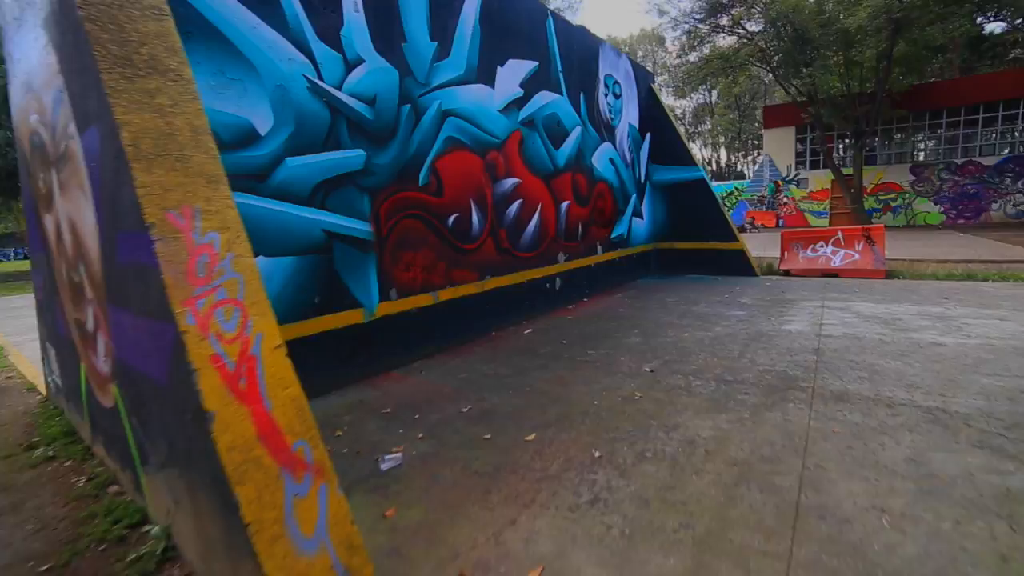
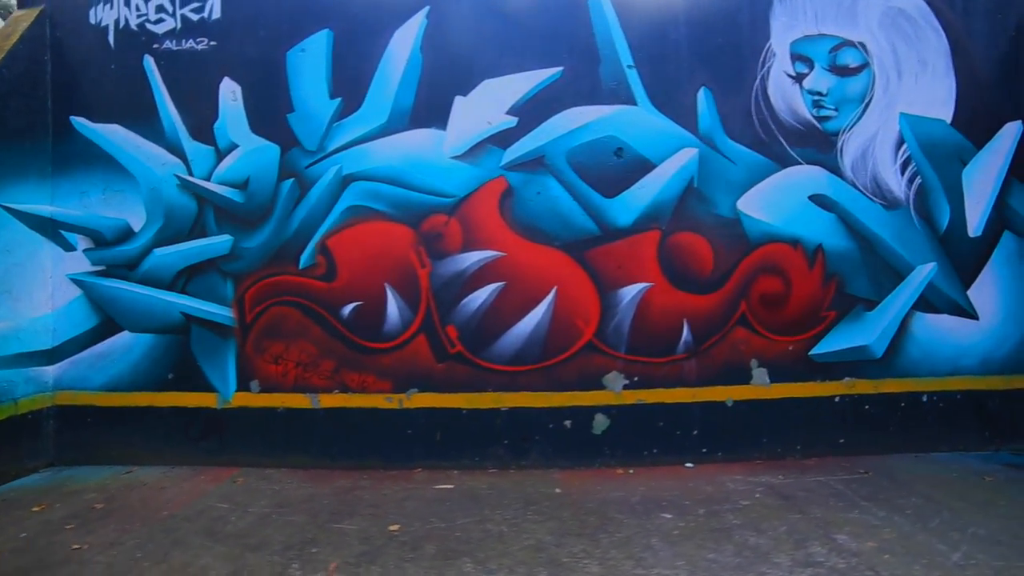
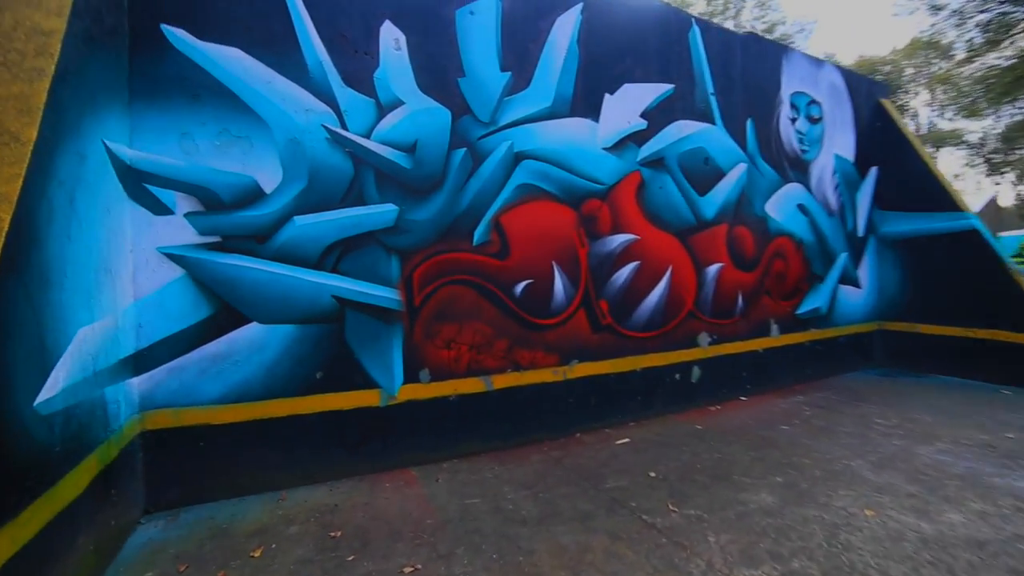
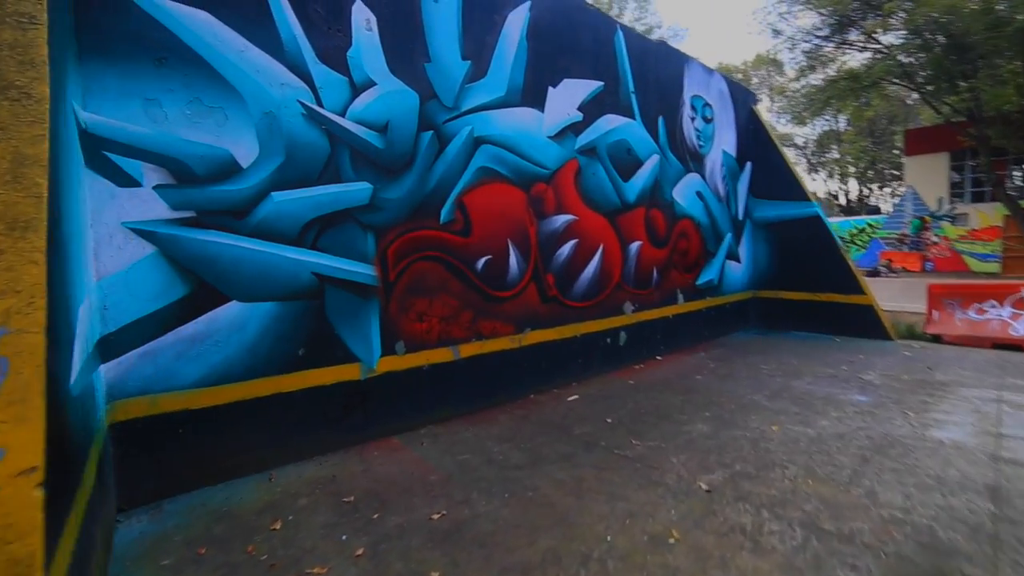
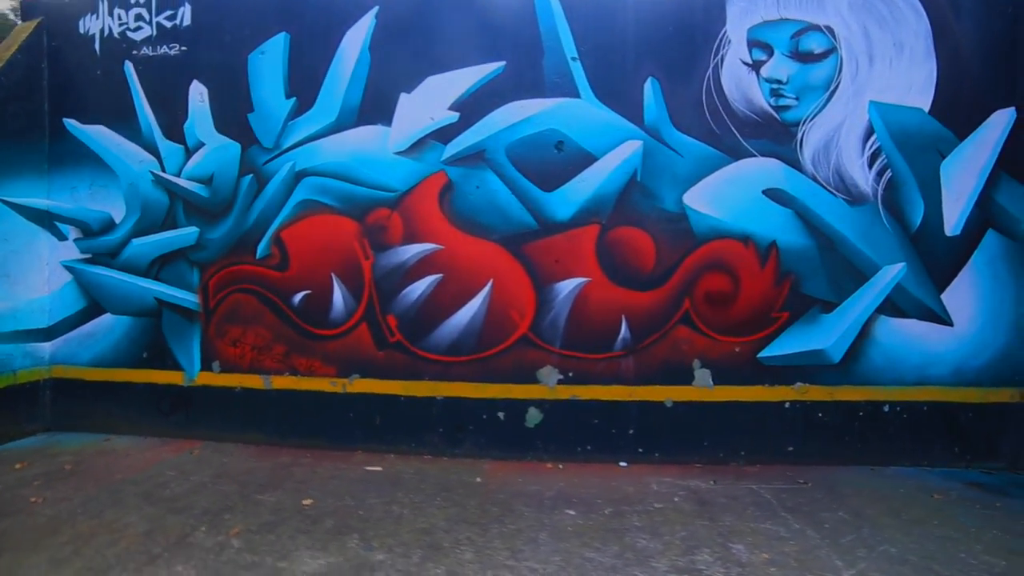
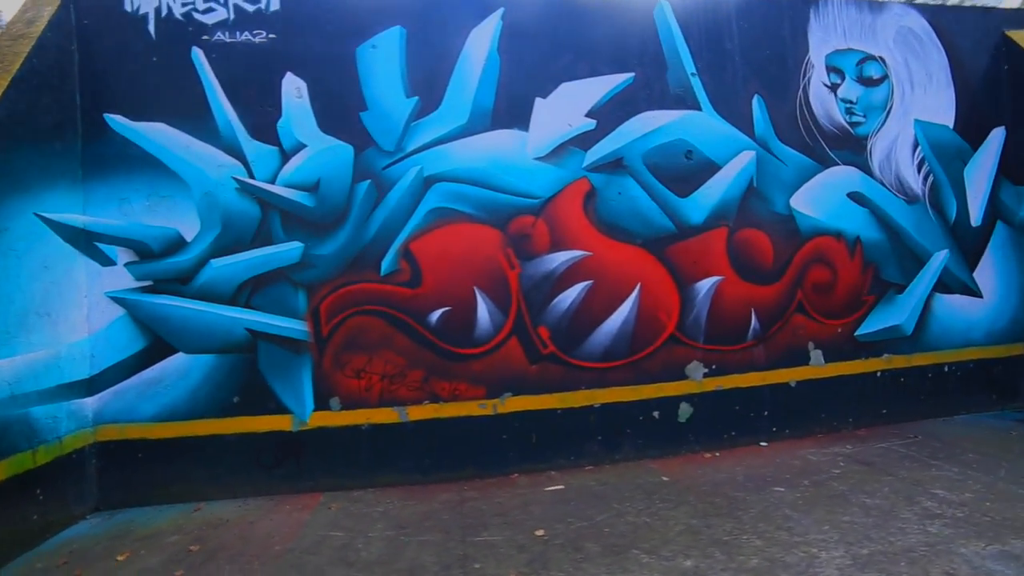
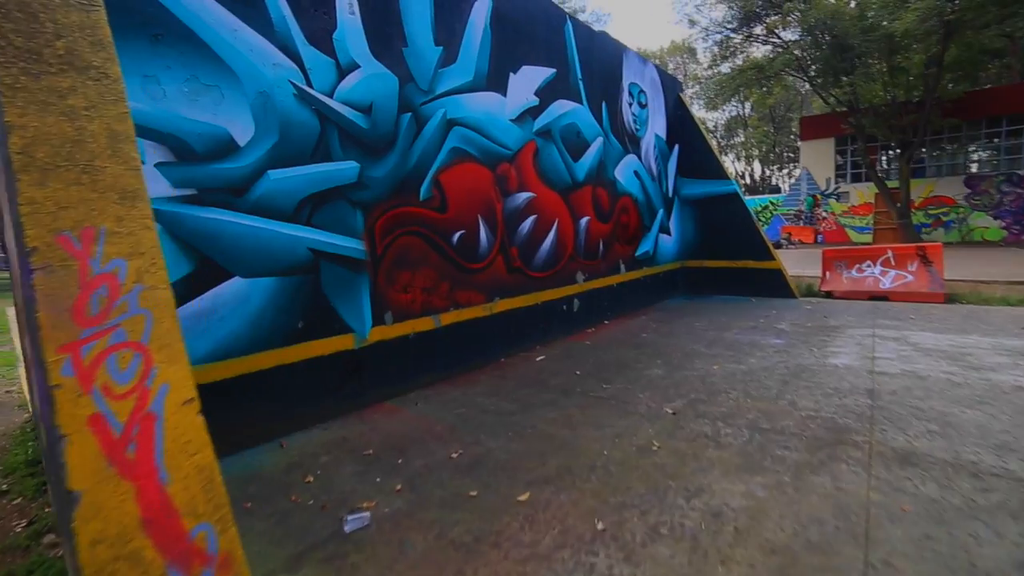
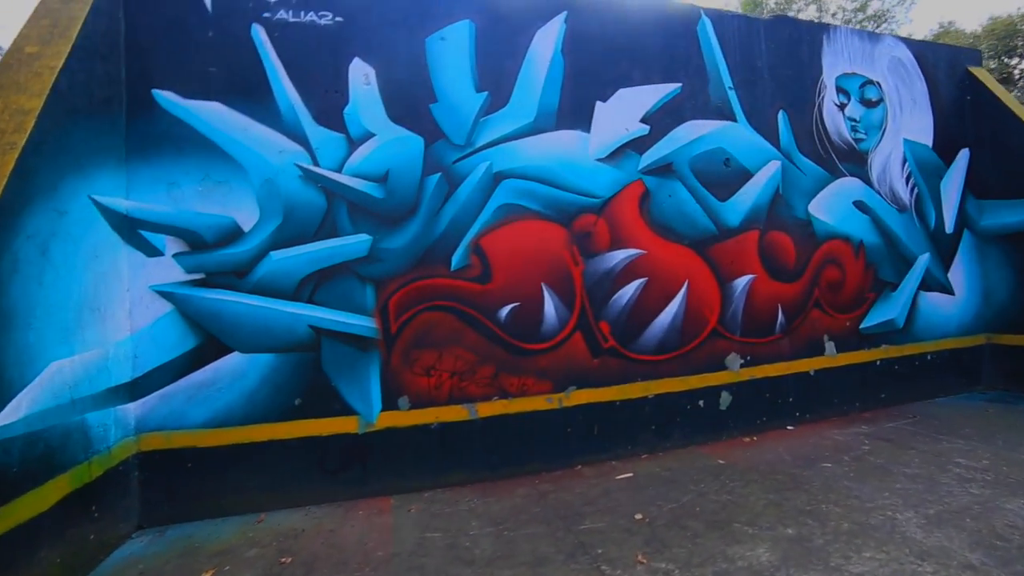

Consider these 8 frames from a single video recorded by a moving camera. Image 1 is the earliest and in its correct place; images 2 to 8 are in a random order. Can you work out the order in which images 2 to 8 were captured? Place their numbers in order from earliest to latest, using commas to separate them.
7, 4, 3, 8, 6, 2, 5
